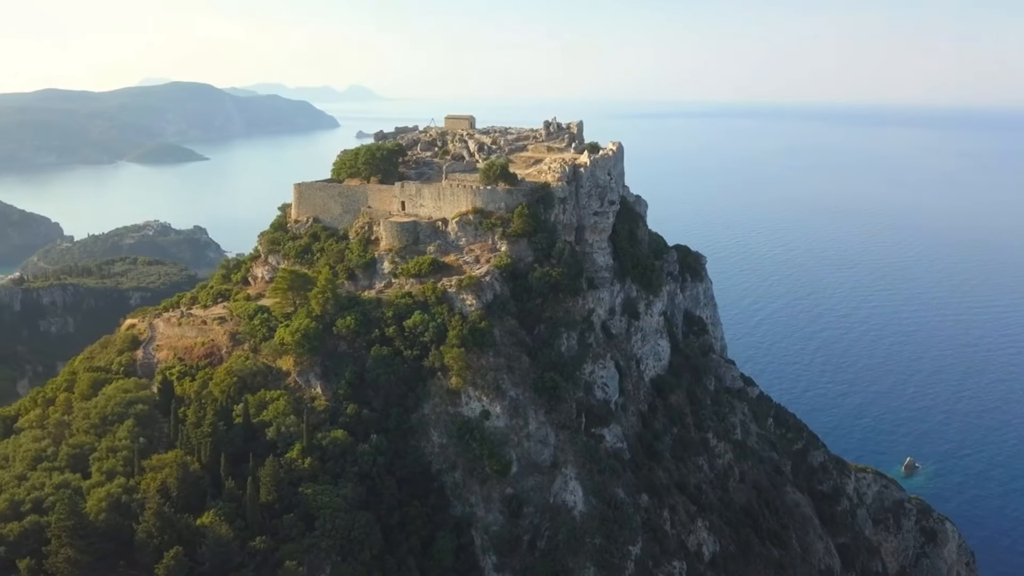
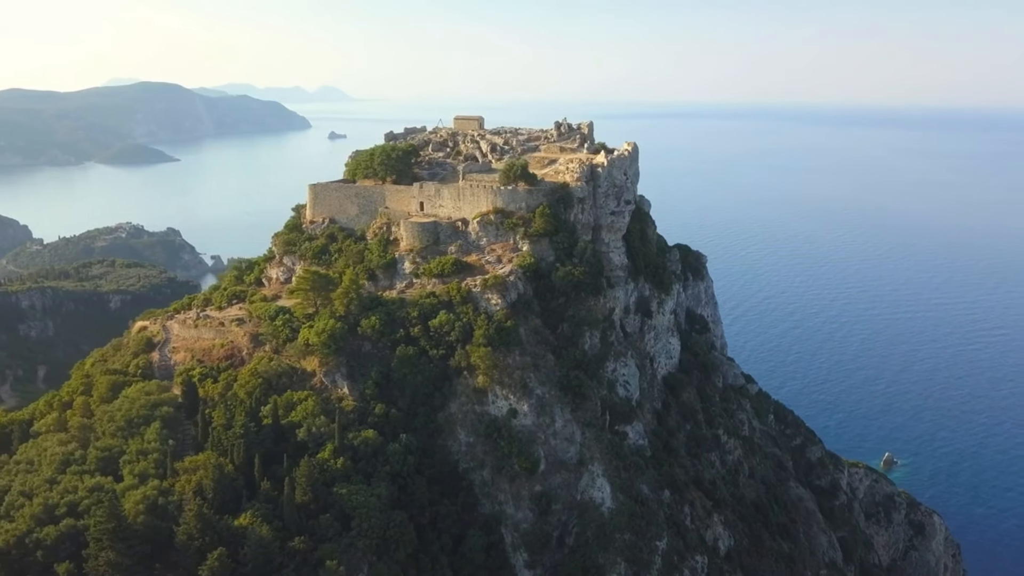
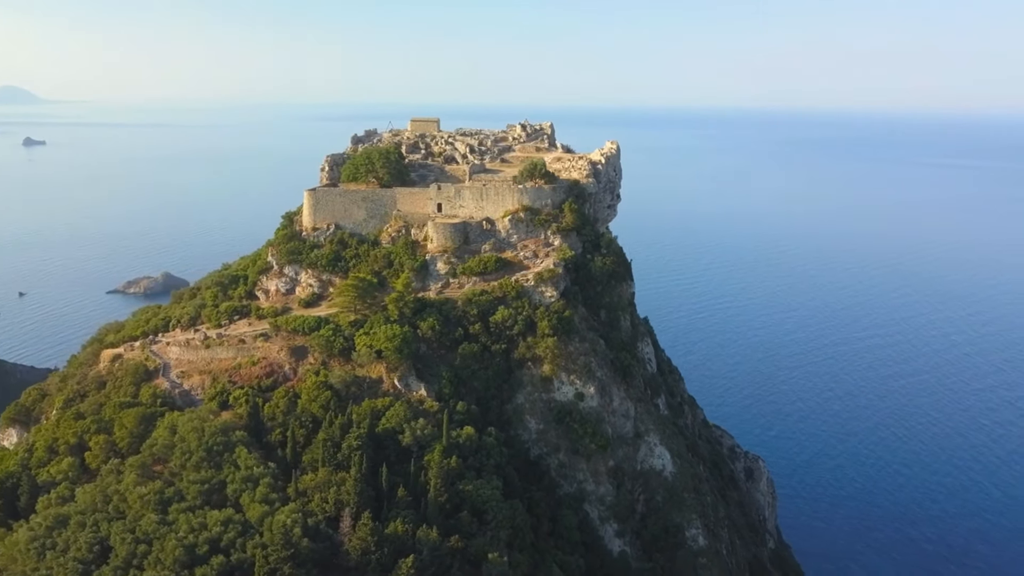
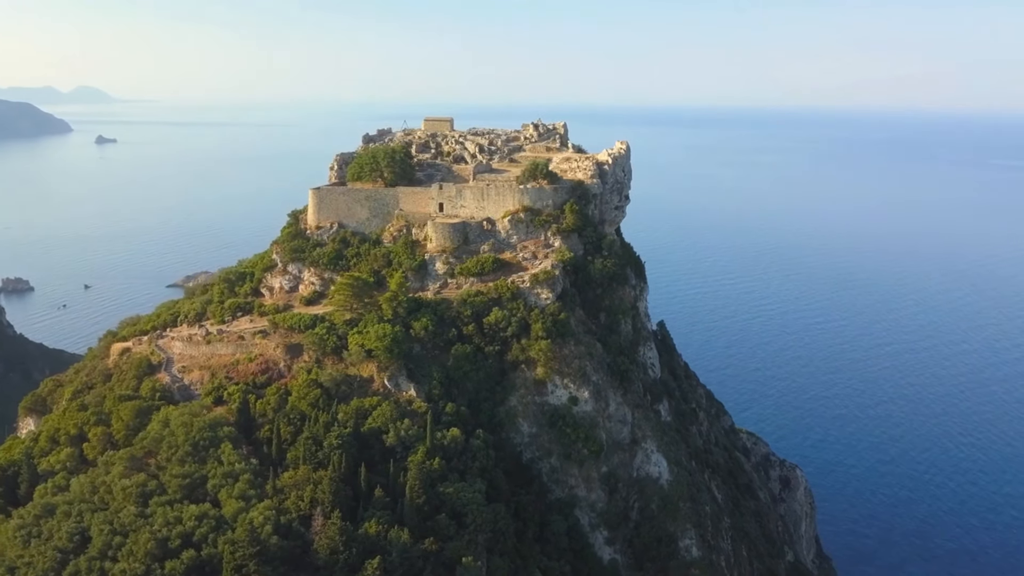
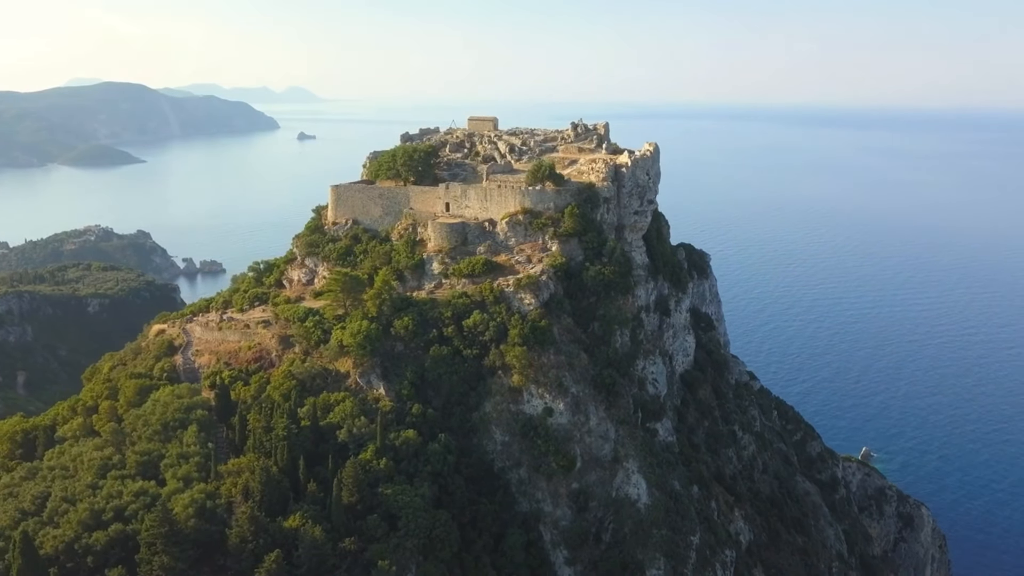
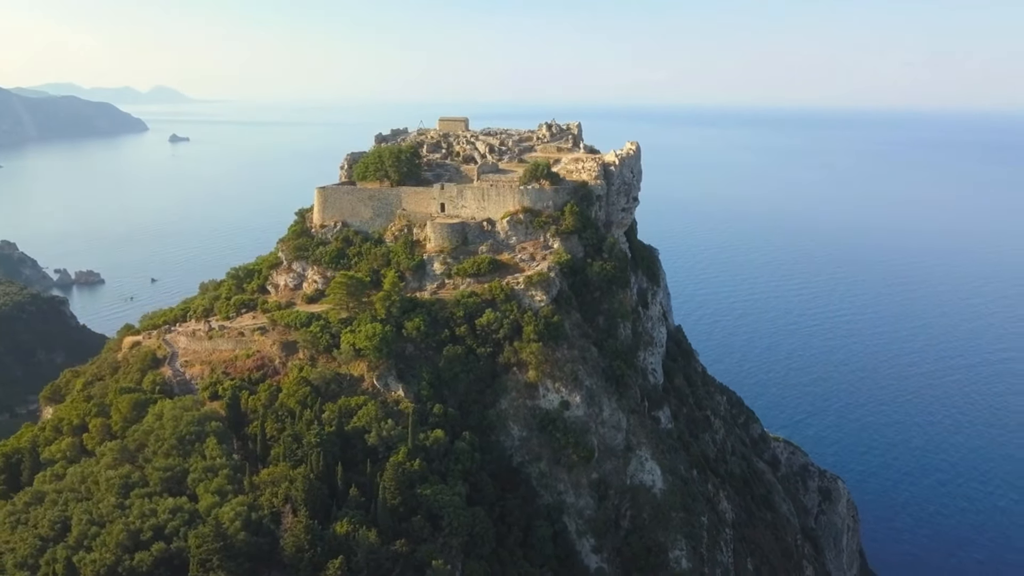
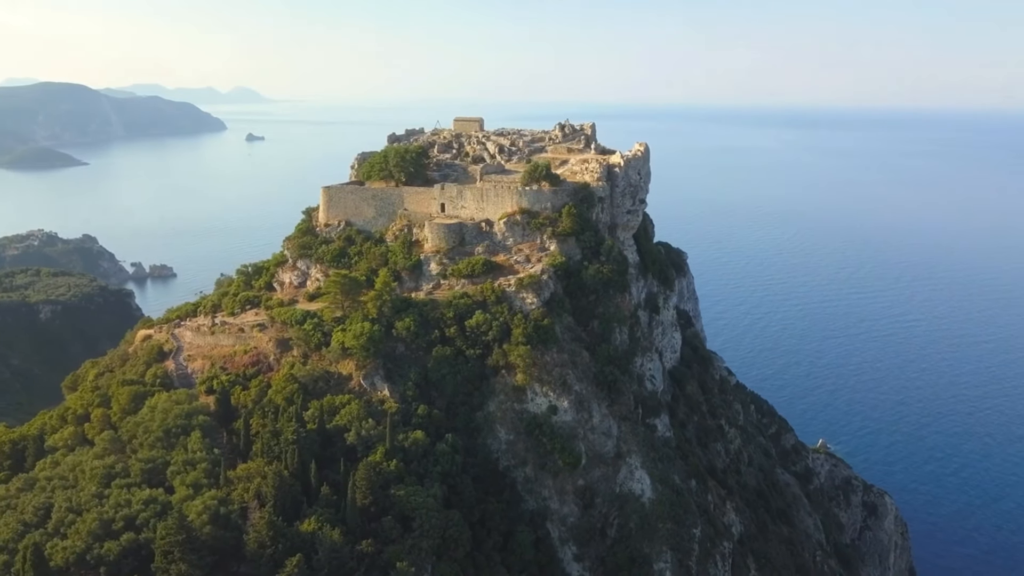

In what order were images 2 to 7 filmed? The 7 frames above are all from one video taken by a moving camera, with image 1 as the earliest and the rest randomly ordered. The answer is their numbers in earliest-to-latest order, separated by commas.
2, 5, 7, 6, 4, 3
